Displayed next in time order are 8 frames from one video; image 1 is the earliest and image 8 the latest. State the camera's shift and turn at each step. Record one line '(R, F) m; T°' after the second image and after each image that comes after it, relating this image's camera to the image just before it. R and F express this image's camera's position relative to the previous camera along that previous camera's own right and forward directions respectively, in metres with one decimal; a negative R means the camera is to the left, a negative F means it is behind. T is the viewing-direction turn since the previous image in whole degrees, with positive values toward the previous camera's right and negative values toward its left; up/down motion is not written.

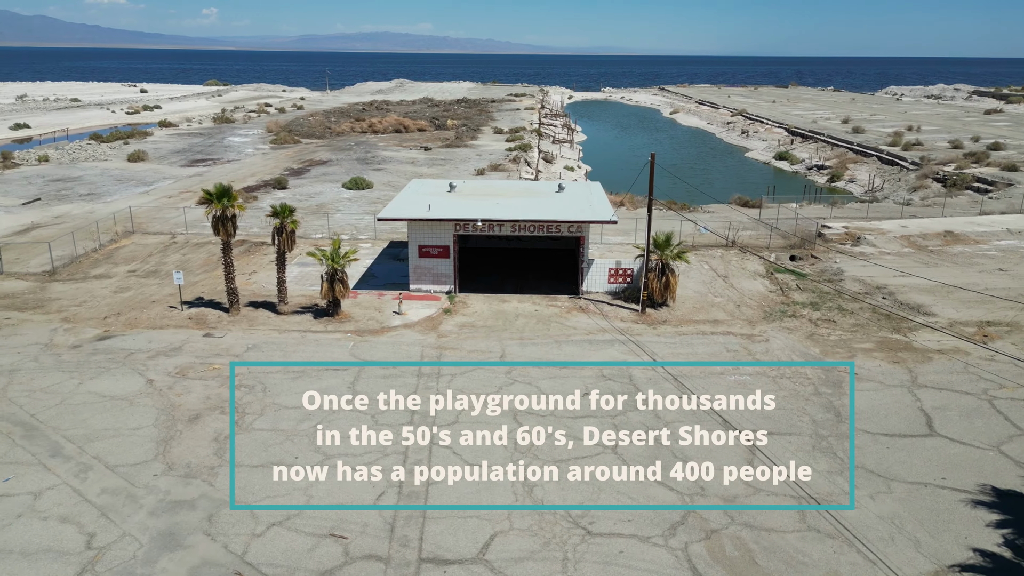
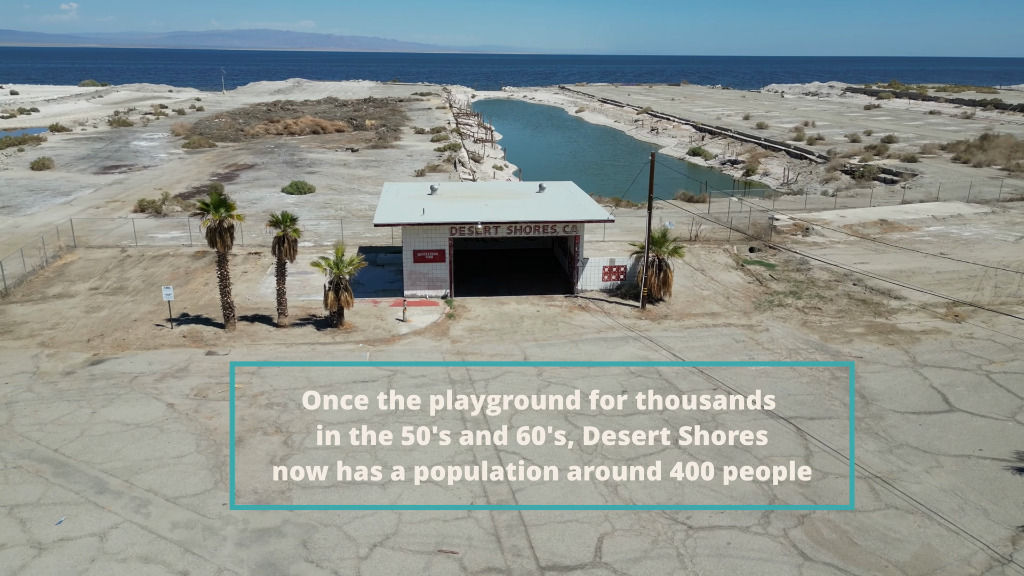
(-3.3, +0.3) m; +8°
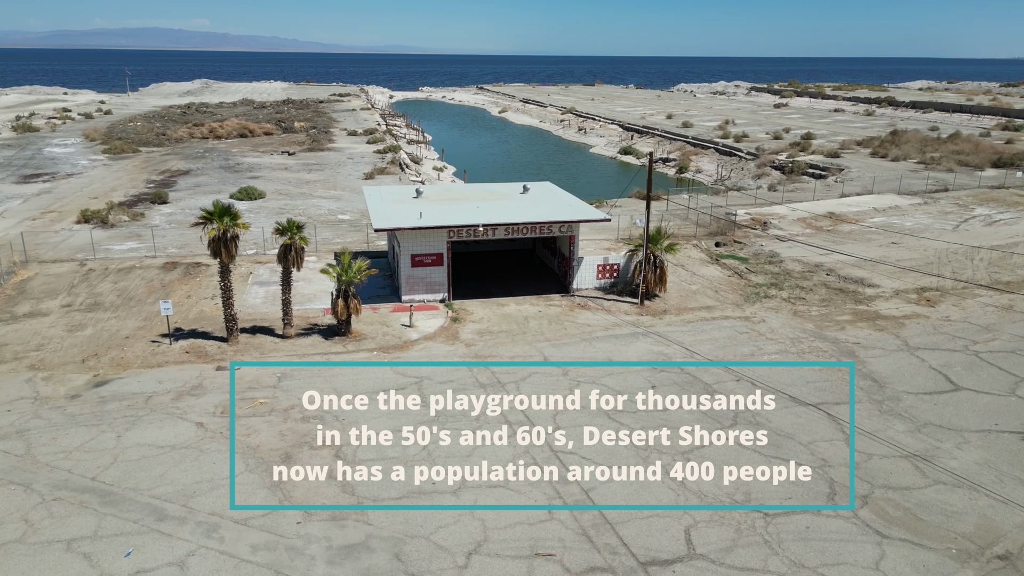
(-2.8, +0.1) m; +6°
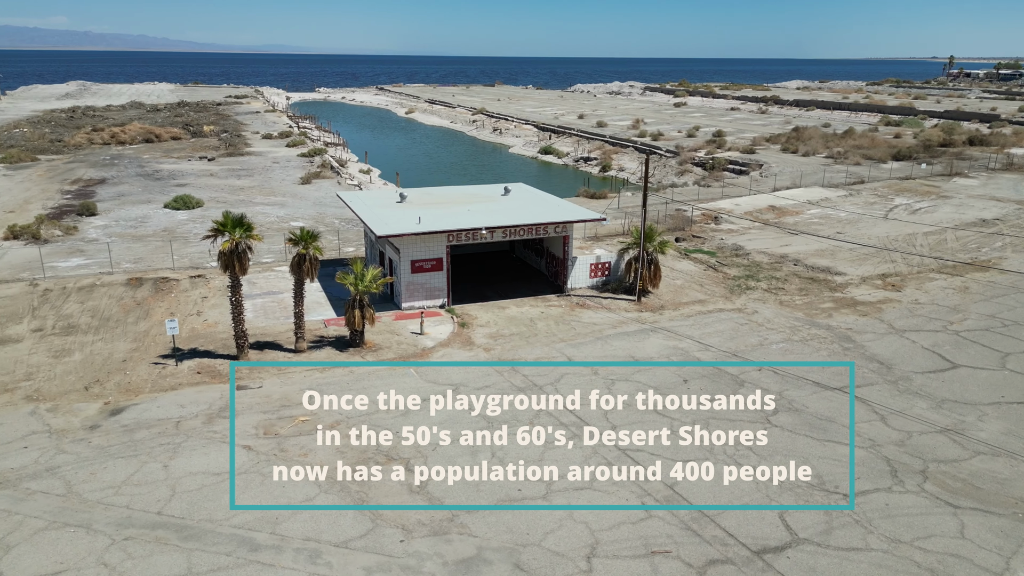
(-3.4, +0.3) m; +8°
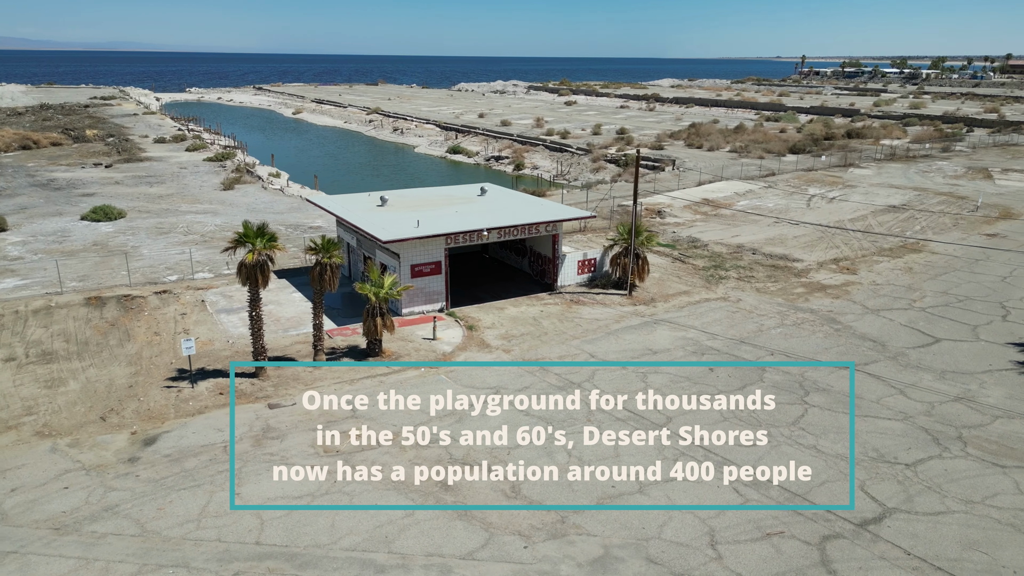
(-3.8, +0.3) m; +9°
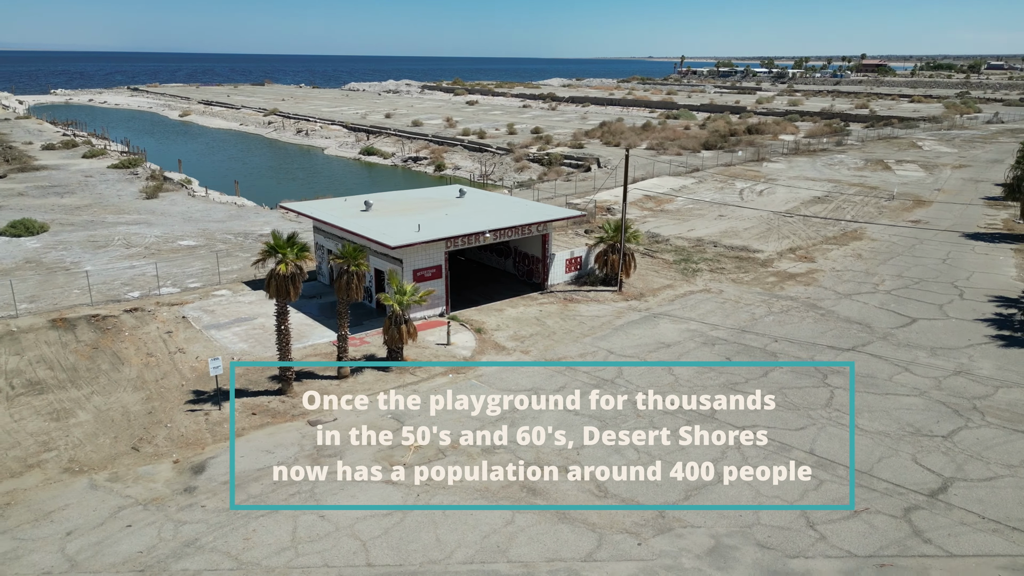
(-3.5, +0.3) m; +8°
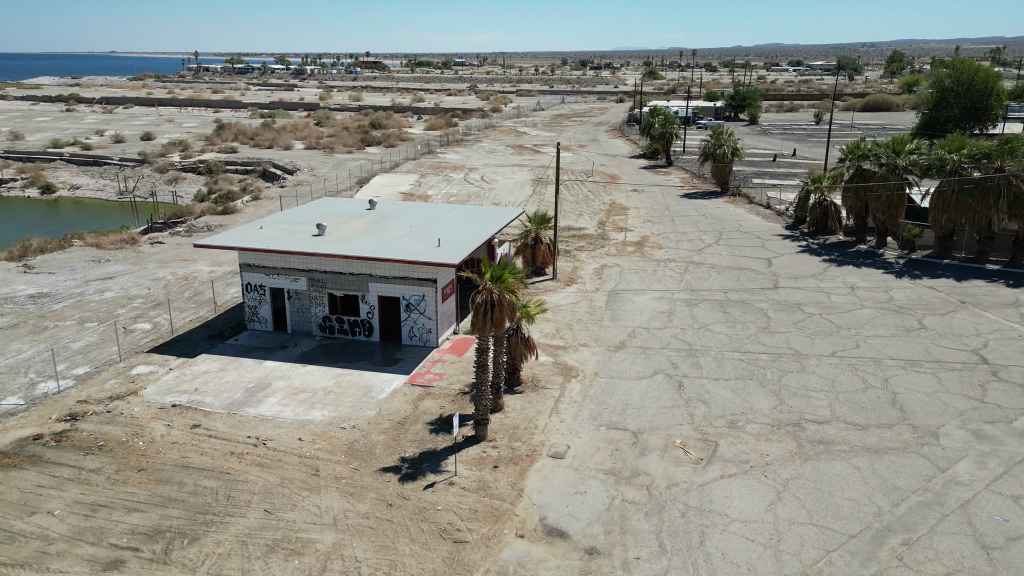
(-4.1, 0.0) m; +3°
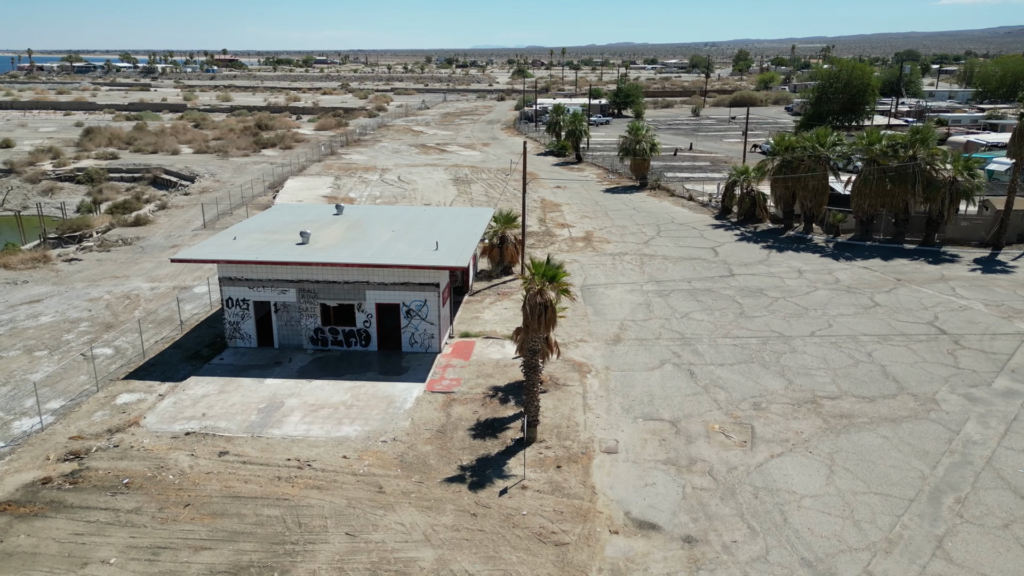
(-4.0, +0.4) m; +10°
